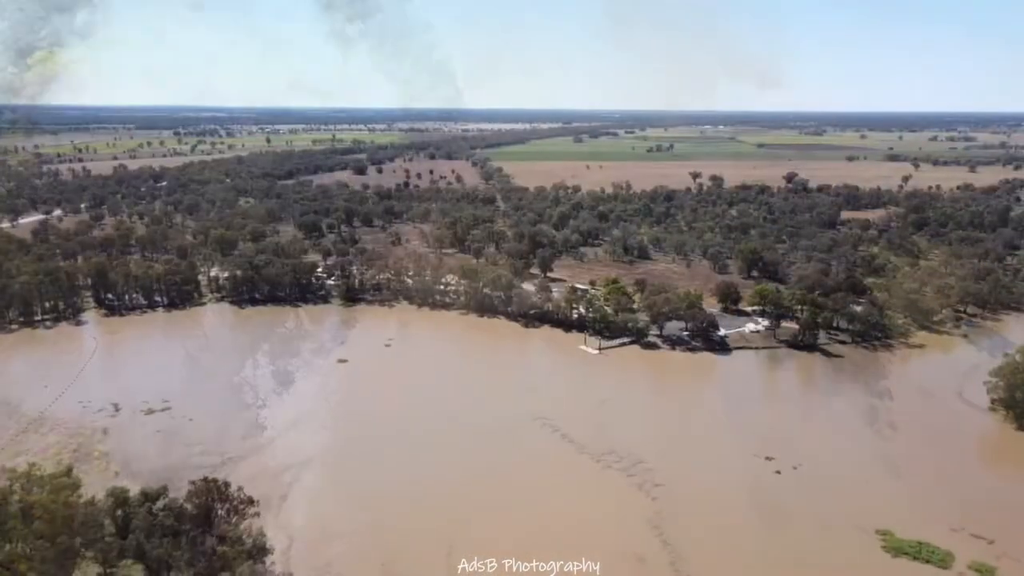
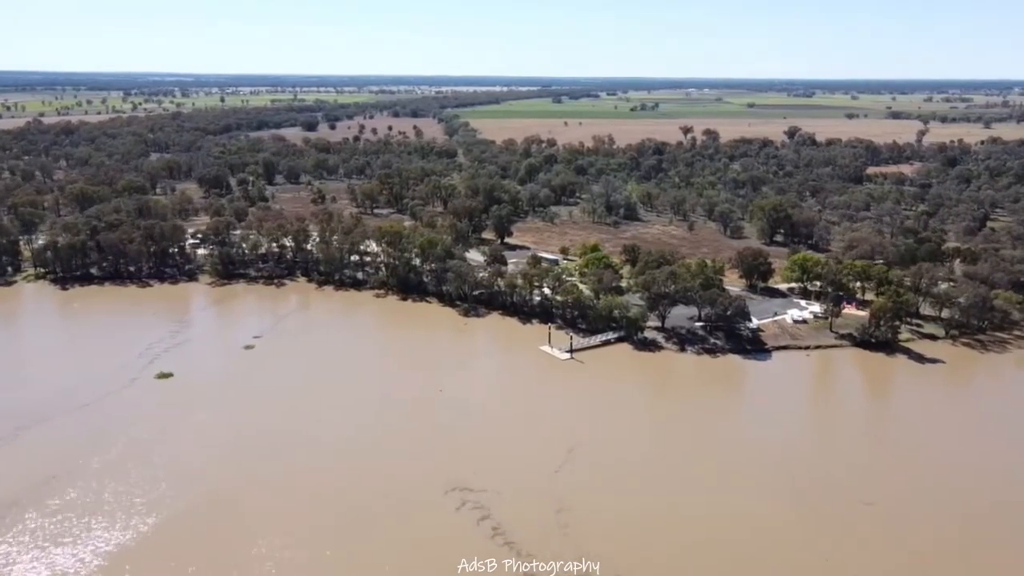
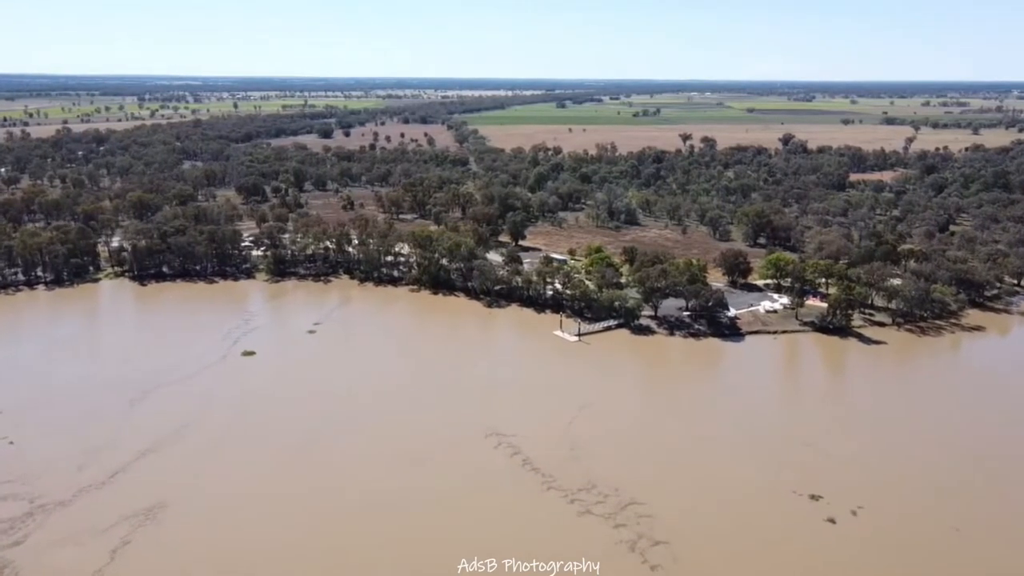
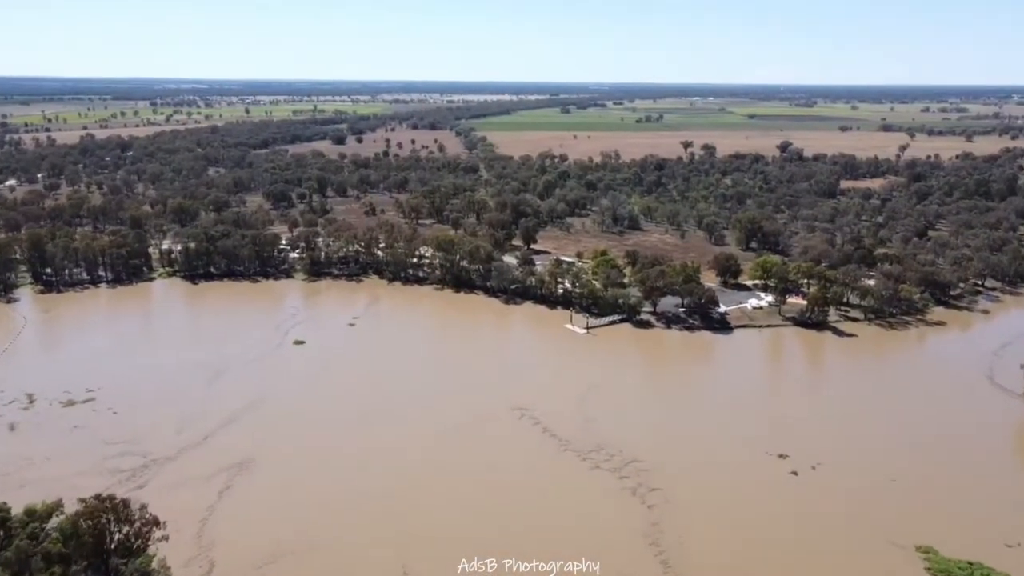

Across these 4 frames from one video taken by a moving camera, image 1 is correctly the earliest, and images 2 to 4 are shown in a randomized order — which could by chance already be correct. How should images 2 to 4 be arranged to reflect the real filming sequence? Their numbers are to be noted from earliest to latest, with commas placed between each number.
4, 3, 2
